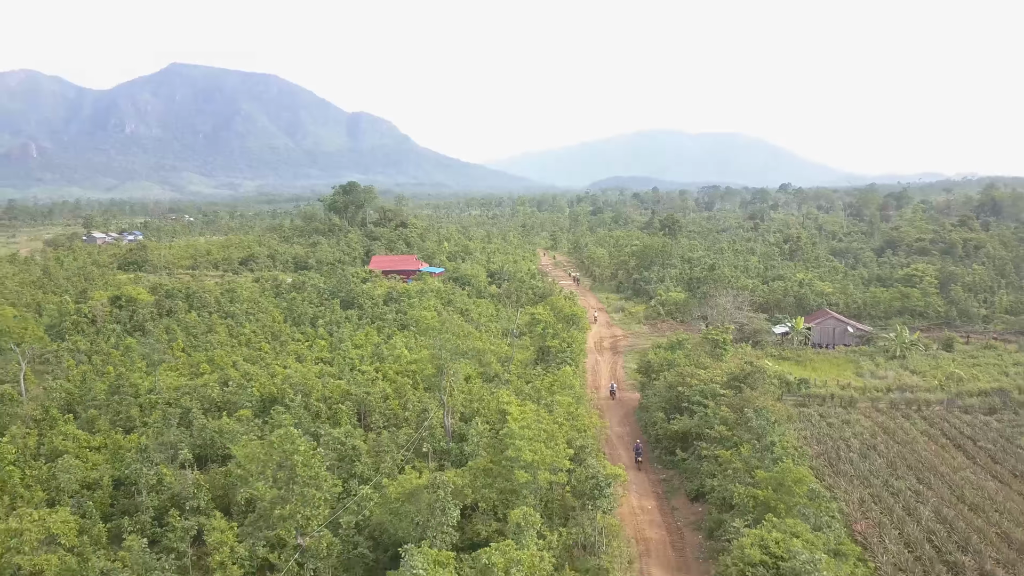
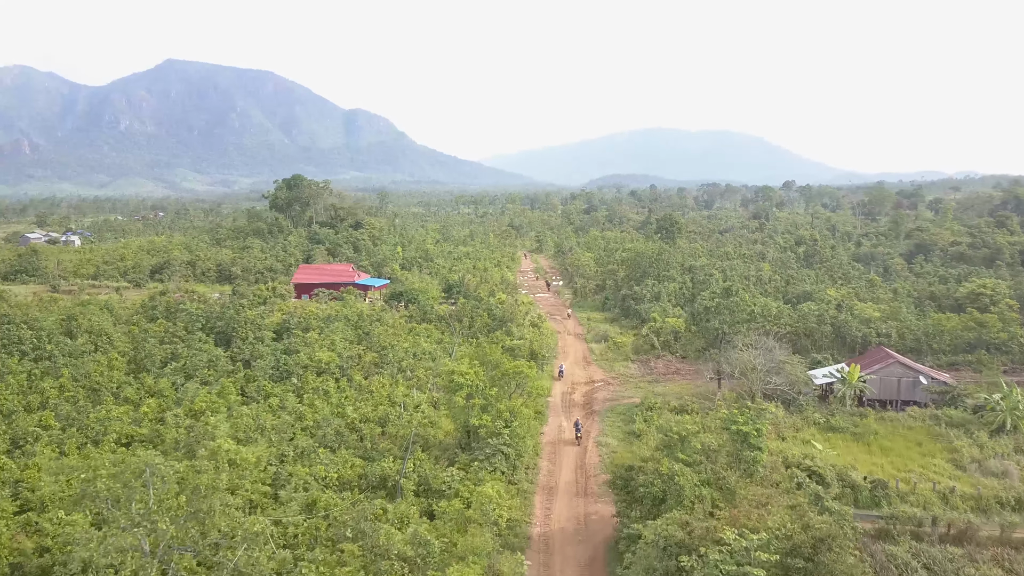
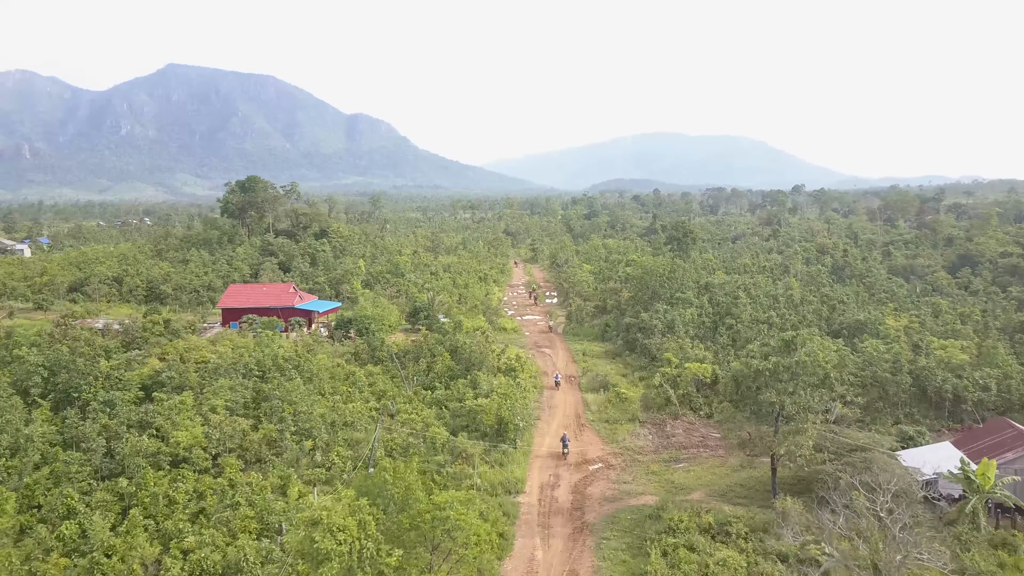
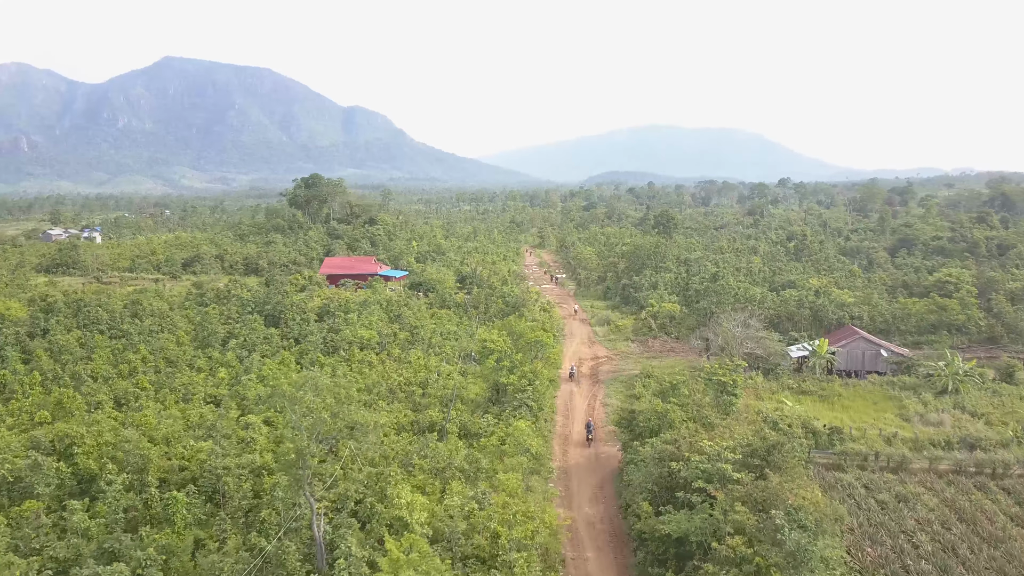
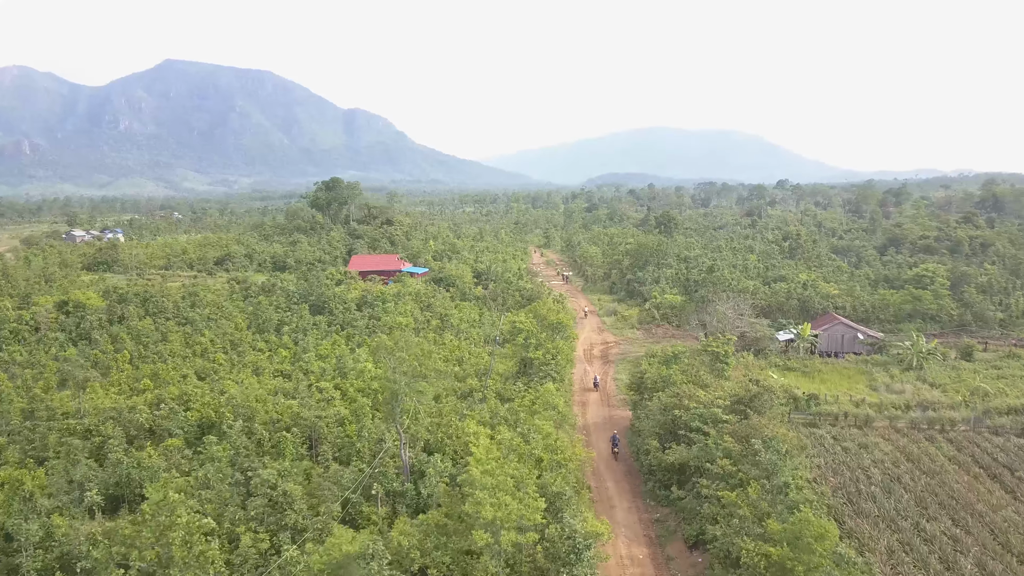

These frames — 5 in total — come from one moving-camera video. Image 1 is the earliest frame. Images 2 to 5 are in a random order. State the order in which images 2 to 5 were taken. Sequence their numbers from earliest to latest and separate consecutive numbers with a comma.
5, 4, 2, 3
